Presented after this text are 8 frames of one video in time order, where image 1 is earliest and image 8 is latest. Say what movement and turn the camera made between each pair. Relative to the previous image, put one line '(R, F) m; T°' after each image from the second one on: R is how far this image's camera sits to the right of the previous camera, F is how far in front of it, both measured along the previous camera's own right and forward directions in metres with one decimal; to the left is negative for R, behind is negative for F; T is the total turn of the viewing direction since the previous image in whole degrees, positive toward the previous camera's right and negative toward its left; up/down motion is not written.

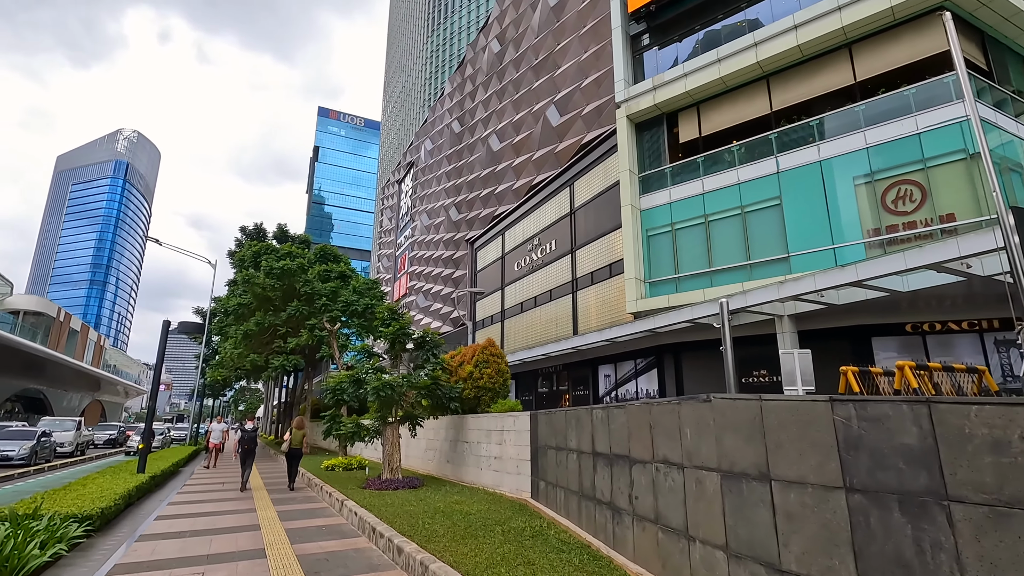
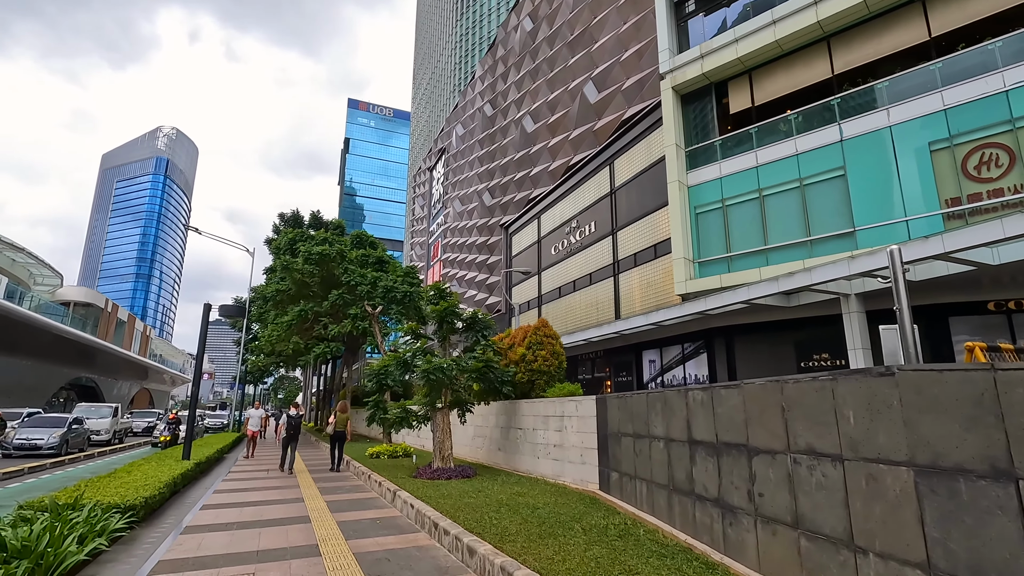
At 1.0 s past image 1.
(-0.5, +0.7) m; -3°
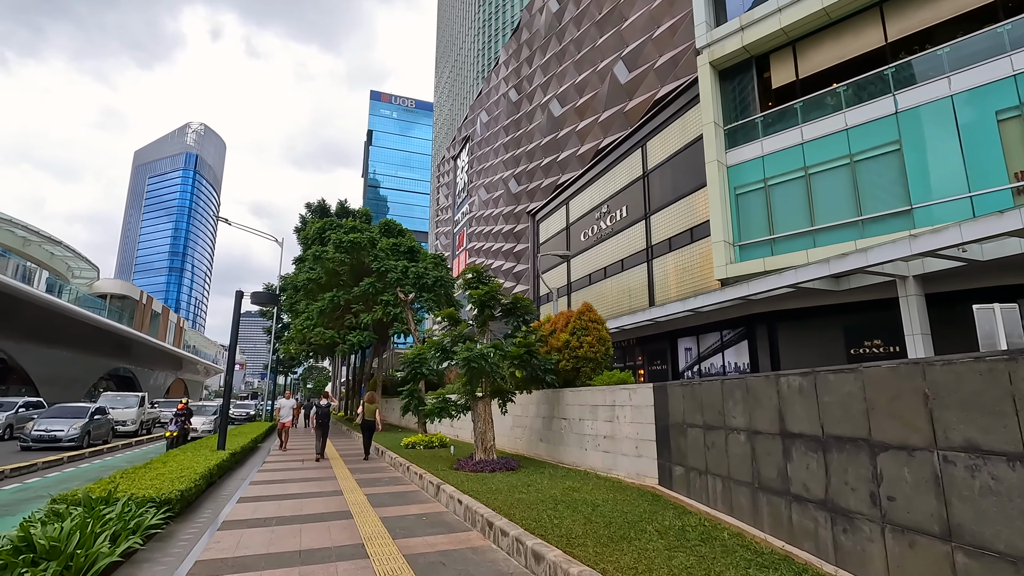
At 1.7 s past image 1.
(-0.3, +0.5) m; -2°
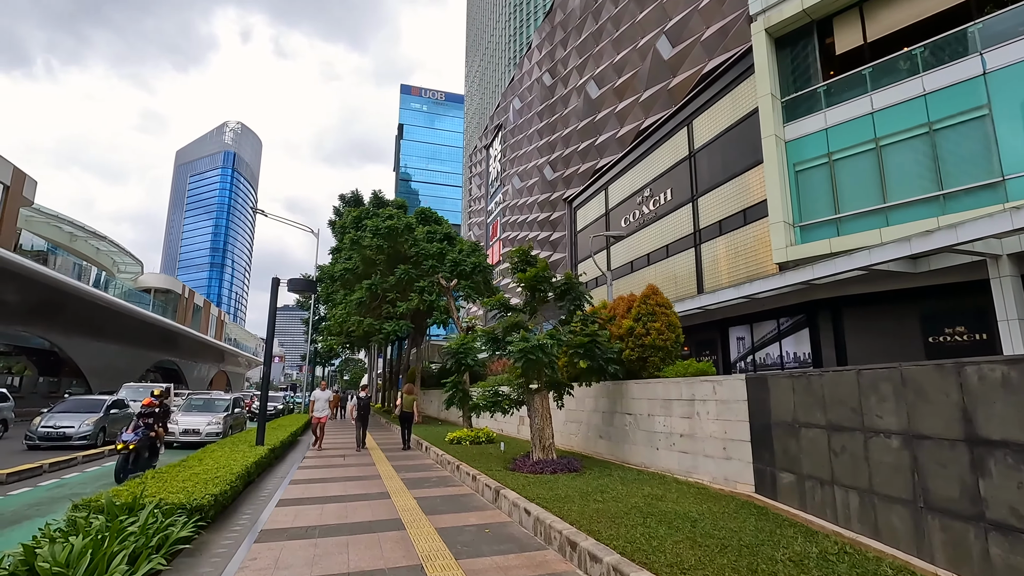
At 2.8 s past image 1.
(-0.4, +0.9) m; -3°
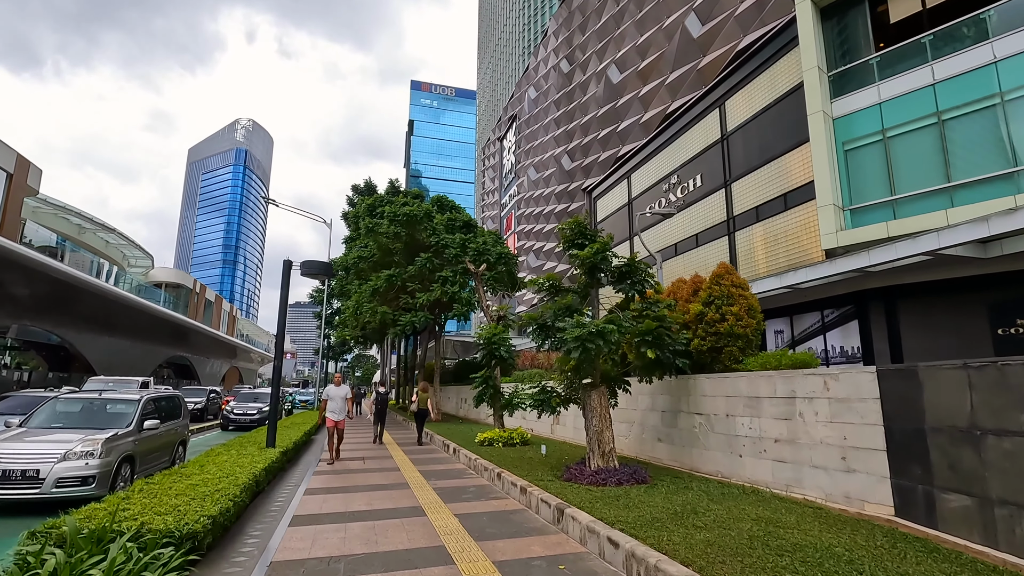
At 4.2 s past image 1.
(-0.5, +1.2) m; -1°
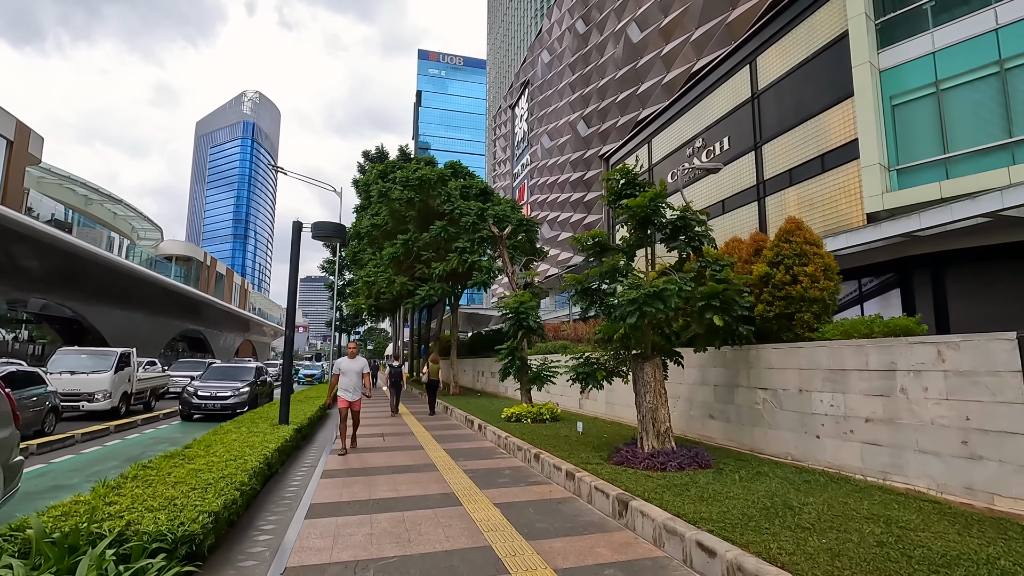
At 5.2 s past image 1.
(-0.3, +0.8) m; -1°
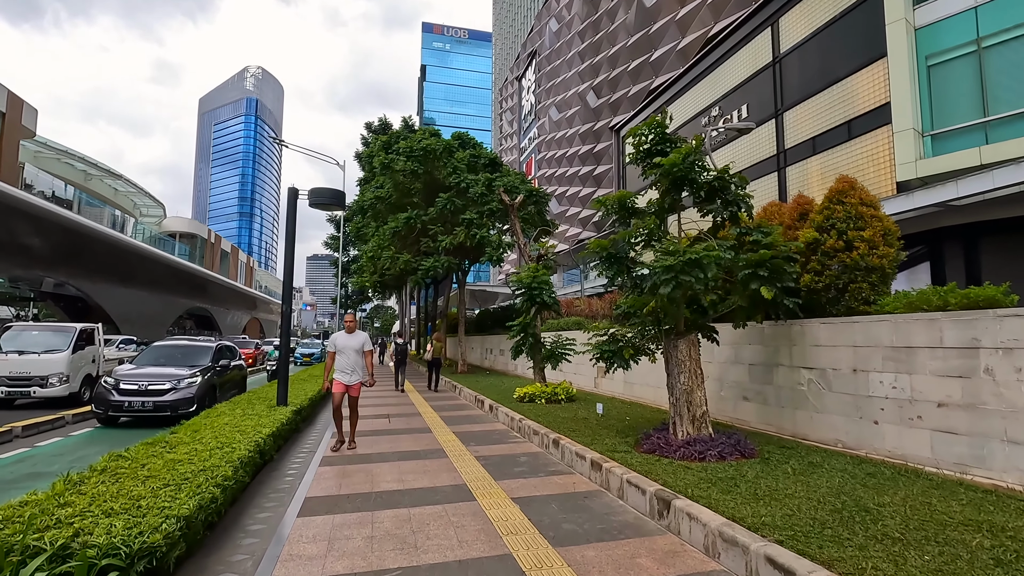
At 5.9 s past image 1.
(-0.1, +0.6) m; -1°
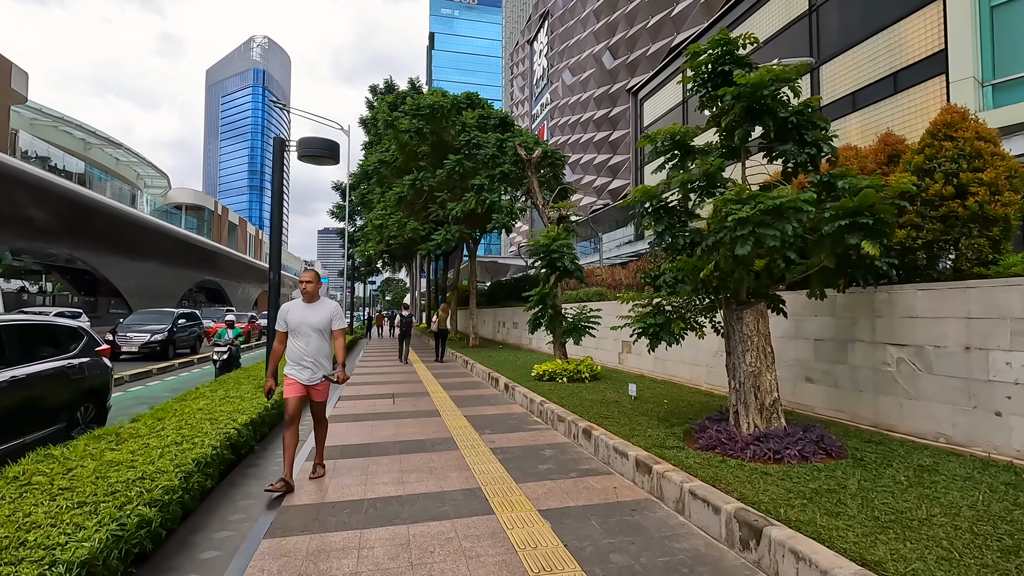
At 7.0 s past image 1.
(-0.1, +1.0) m; -1°
